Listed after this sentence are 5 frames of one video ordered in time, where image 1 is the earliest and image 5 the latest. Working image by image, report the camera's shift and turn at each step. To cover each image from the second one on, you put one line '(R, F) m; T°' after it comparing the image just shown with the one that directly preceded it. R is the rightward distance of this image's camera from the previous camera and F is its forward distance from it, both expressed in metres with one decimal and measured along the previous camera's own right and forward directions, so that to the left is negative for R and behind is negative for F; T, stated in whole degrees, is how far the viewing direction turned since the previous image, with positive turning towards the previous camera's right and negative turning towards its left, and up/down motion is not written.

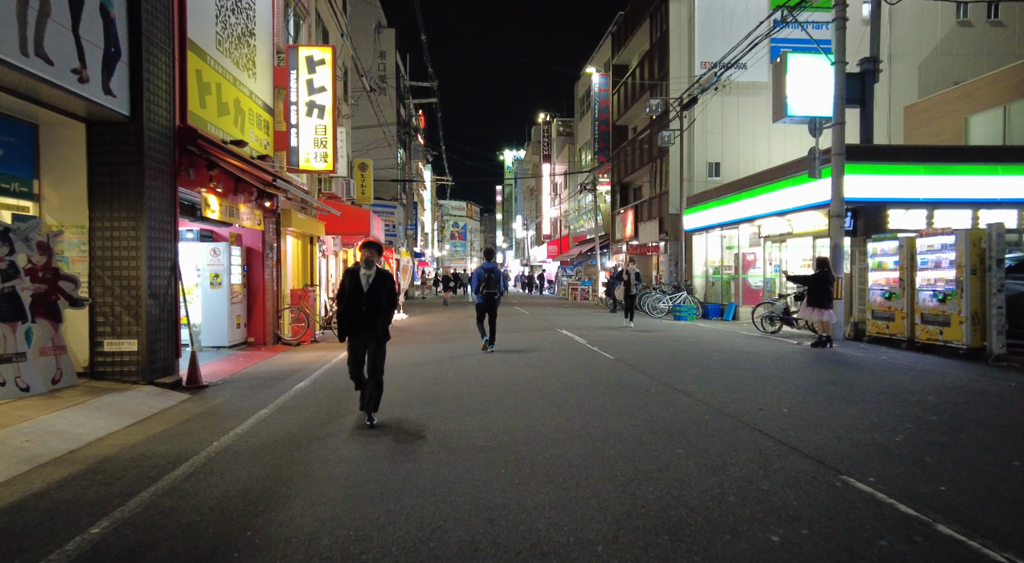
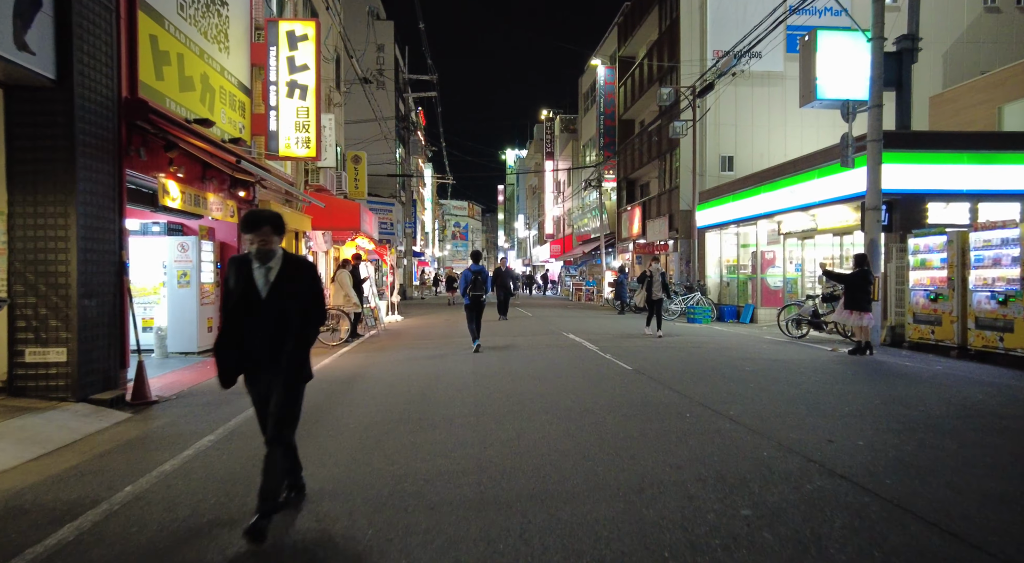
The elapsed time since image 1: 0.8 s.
(0.0, +1.4) m; 0°
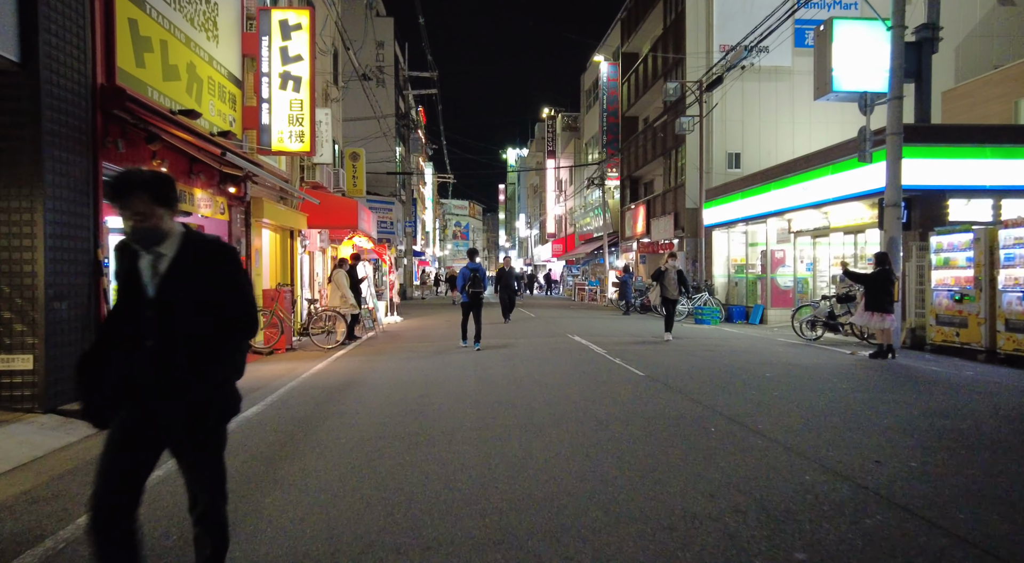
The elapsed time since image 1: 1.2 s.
(0.0, +0.6) m; 0°
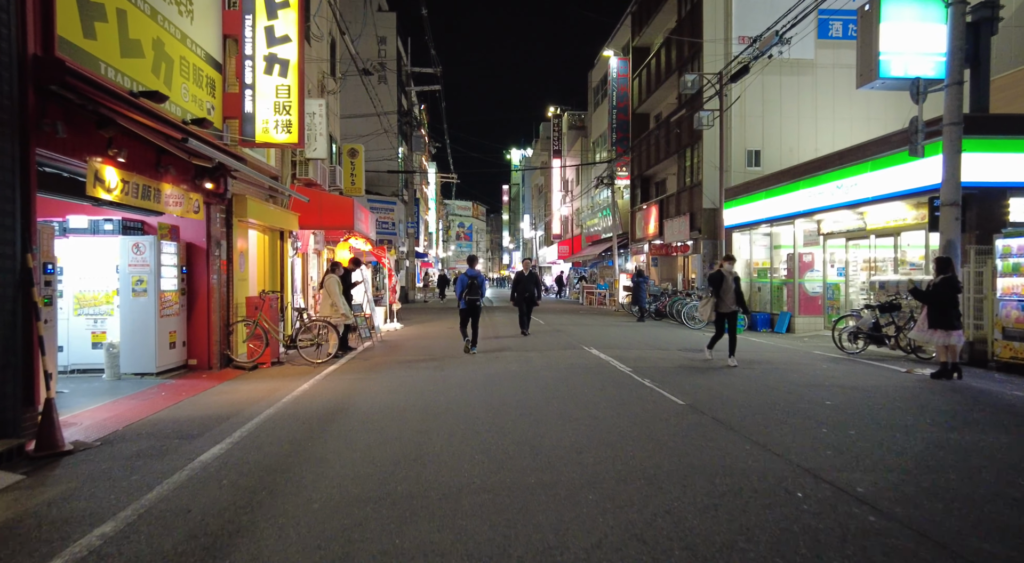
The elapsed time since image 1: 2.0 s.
(-0.1, +1.4) m; 0°
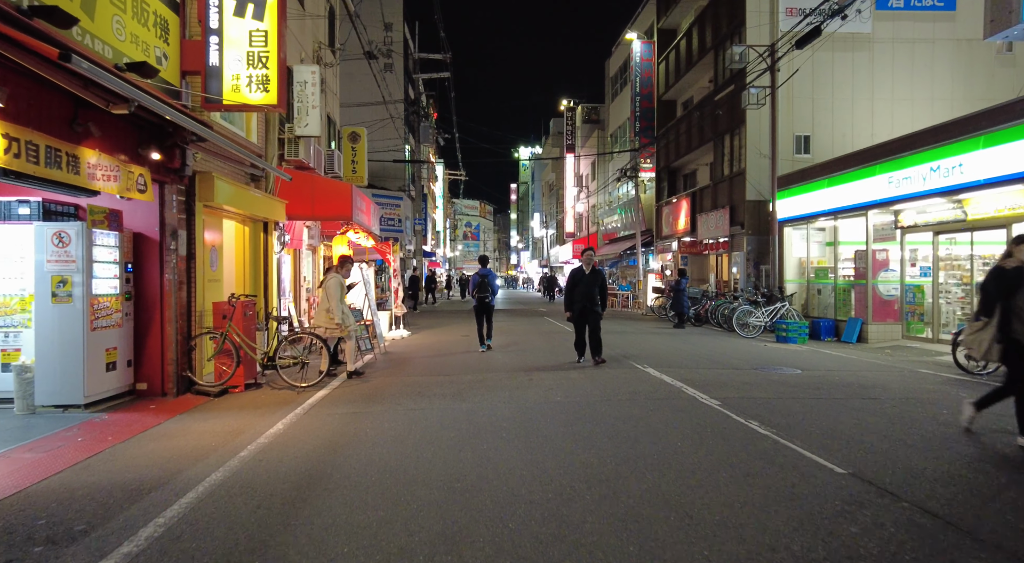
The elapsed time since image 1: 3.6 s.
(-0.4, +2.6) m; -1°
